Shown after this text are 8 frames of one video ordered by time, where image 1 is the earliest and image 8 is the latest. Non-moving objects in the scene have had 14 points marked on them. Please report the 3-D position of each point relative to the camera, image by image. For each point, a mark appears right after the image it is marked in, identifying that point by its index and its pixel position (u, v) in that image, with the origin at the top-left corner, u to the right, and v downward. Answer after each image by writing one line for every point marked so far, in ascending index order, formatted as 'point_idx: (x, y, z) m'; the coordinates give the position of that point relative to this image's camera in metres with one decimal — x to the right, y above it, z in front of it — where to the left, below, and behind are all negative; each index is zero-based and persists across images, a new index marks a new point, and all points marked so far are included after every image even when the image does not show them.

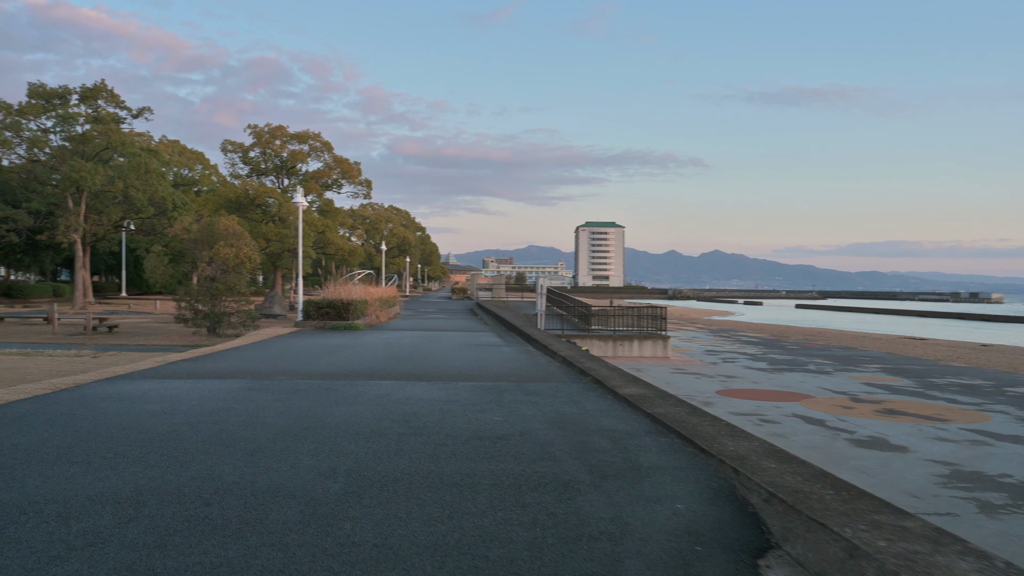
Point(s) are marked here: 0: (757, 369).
0: (+5.9, -2.0, +19.4) m
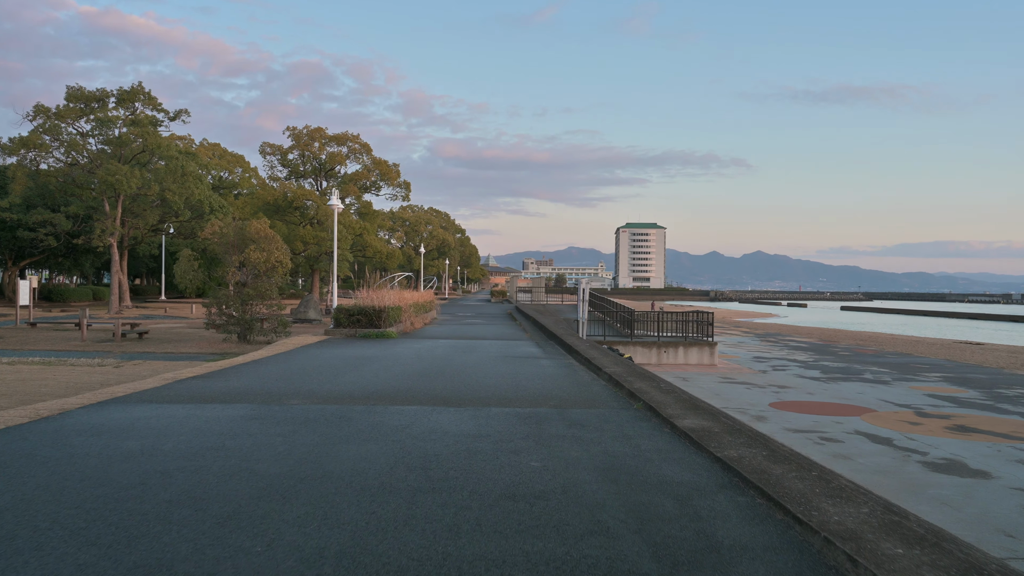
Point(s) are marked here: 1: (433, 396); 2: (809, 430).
0: (+6.8, -2.1, +18.3) m
1: (-0.6, -0.8, +6.2) m
2: (+4.0, -1.9, +10.9) m
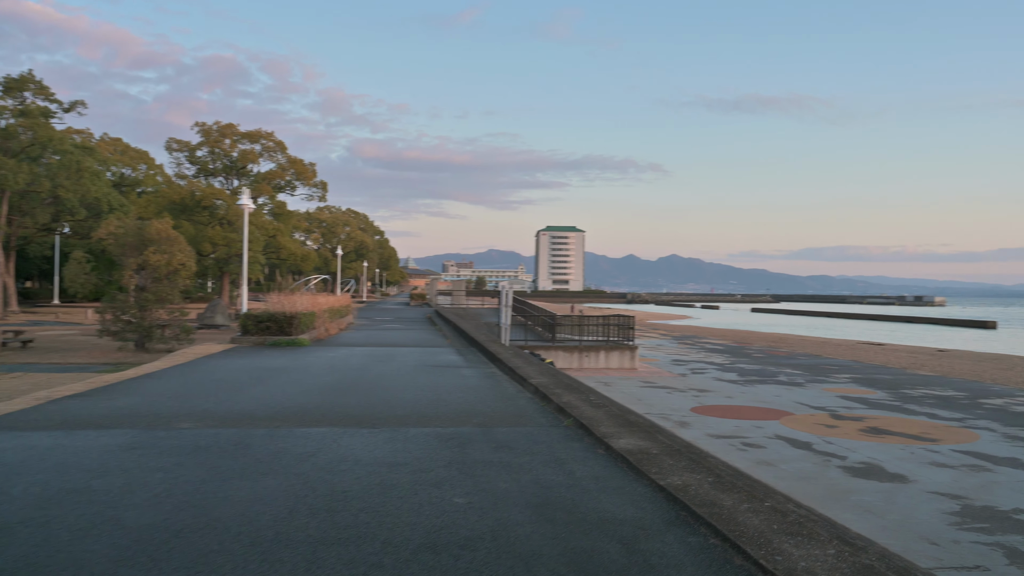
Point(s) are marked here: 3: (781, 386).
0: (+5.0, -2.2, +18.4) m
1: (-1.2, -0.9, +5.6) m
2: (+2.9, -1.9, +10.8) m
3: (+5.9, -2.1, +17.3) m
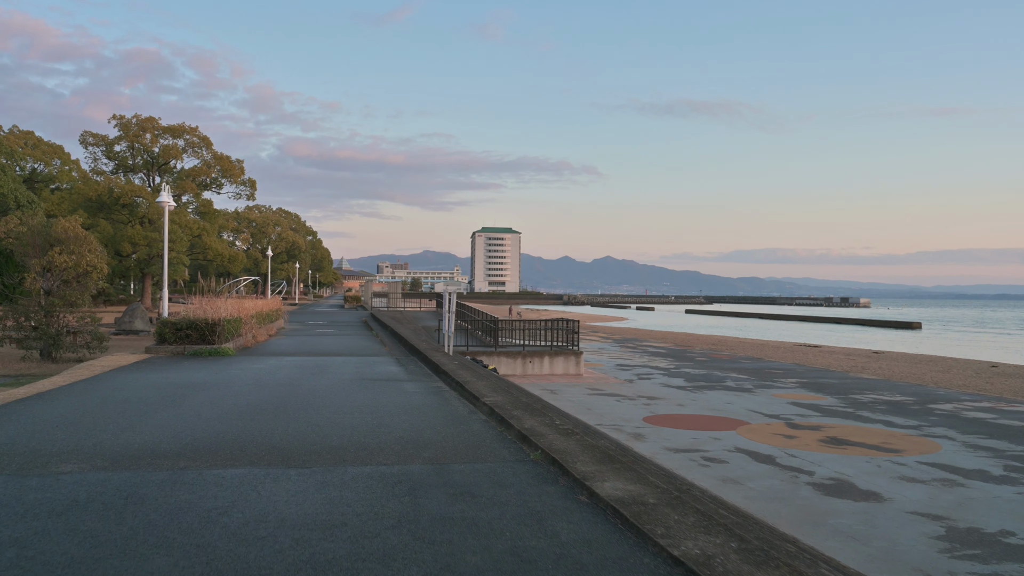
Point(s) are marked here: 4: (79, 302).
0: (+3.7, -2.2, +18.0) m
1: (-1.4, -0.9, +4.7) m
2: (+2.2, -2.0, +10.2) m
3: (+4.6, -2.2, +17.0) m
4: (-7.8, -0.3, +14.5) m
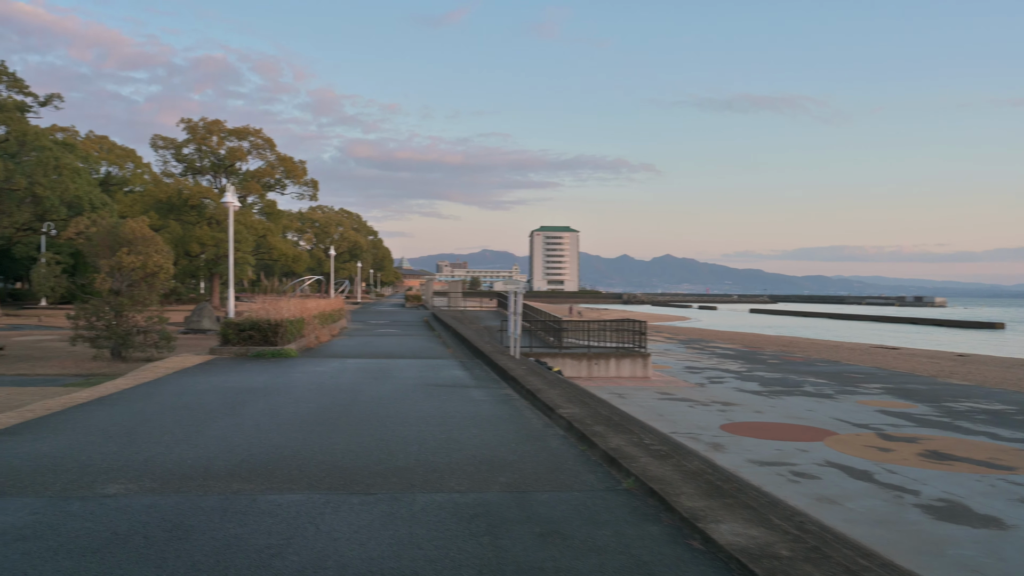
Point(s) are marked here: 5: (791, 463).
0: (+5.1, -2.2, +17.1) m
1: (-1.0, -1.0, +4.3) m
2: (+3.1, -2.0, +9.4) m
3: (+6.0, -2.2, +16.0) m
4: (-6.6, -0.3, +14.5) m
5: (+3.4, -2.1, +9.8) m
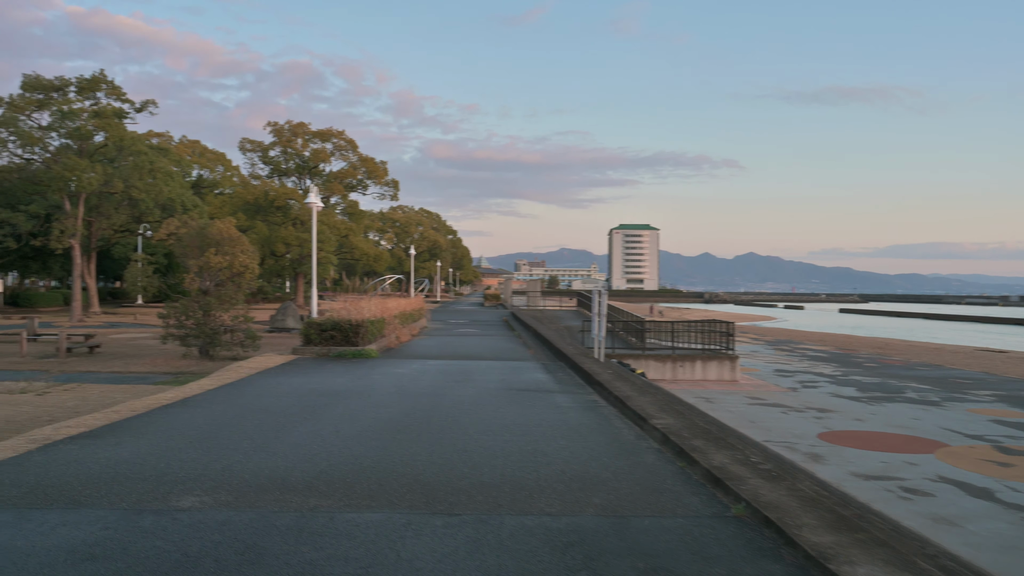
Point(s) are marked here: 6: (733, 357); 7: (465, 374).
0: (+6.8, -2.2, +16.2) m
1: (-0.5, -1.0, +4.0) m
2: (+4.0, -2.0, +8.8) m
3: (+7.6, -2.2, +15.0) m
4: (-5.1, -0.3, +14.7) m
5: (+4.4, -2.2, +9.1) m
6: (+5.0, -1.6, +18.2) m
7: (-0.6, -1.1, +9.9) m
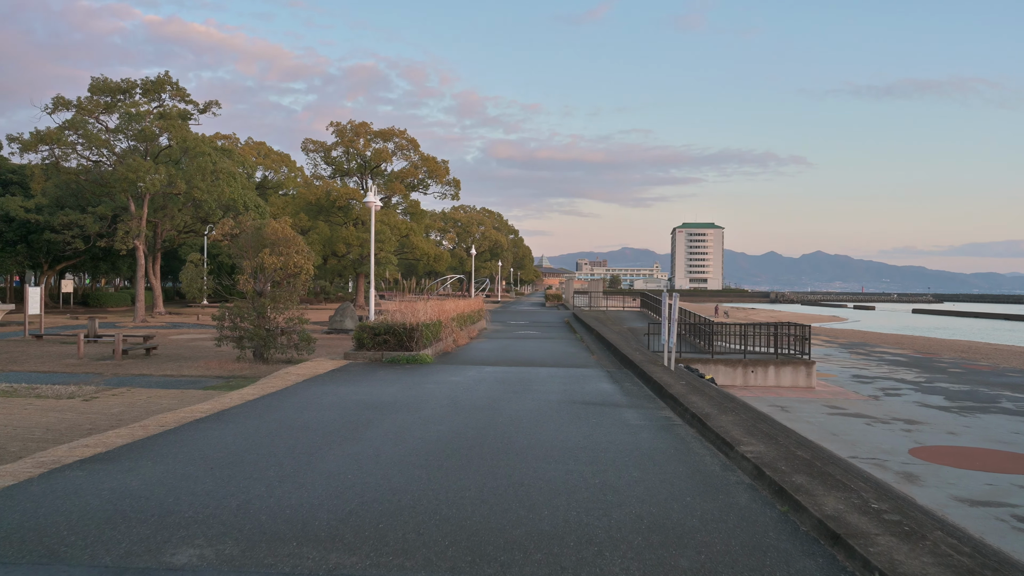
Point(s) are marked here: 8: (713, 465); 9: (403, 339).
0: (+7.9, -2.3, +14.9) m
1: (-0.2, -1.0, +3.3) m
2: (+4.6, -2.1, +7.7) m
3: (+8.7, -2.2, +13.7) m
4: (-4.0, -0.3, +14.3) m
5: (+5.0, -2.2, +8.0) m
6: (+6.4, -1.6, +17.0) m
7: (+0.1, -1.1, +9.2) m
8: (+1.2, -1.1, +4.9) m
9: (-1.6, -0.8, +12.0) m
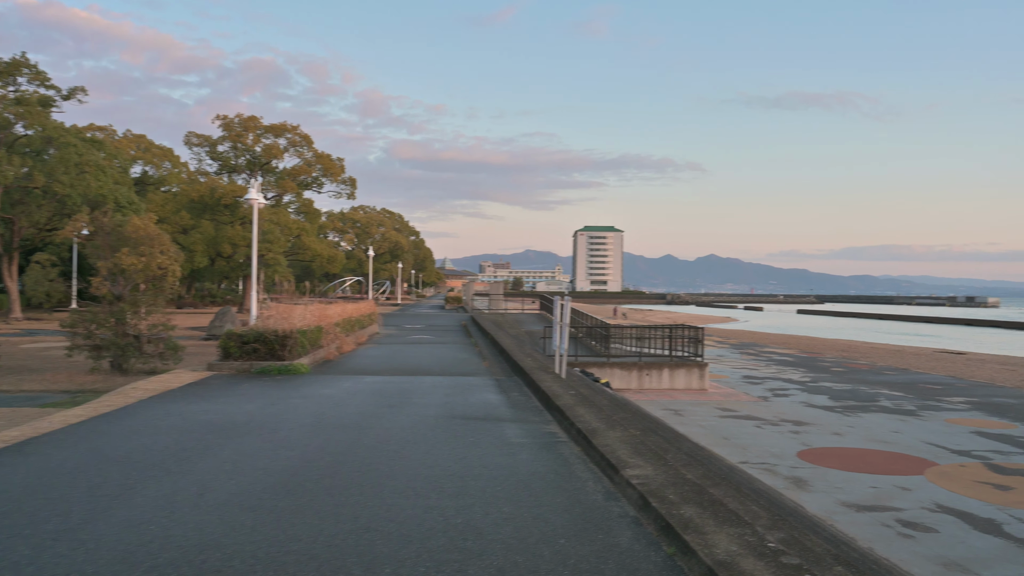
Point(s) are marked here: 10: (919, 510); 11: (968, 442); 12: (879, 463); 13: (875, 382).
0: (+5.9, -2.3, +15.1) m
1: (-0.8, -1.0, +2.6) m
2: (+3.5, -2.1, +7.5) m
3: (+6.8, -2.3, +14.0) m
4: (-5.9, -0.3, +13.1) m
5: (+3.9, -2.2, +7.9) m
6: (+4.1, -1.7, +17.0) m
7: (-1.1, -1.1, +8.4) m
8: (+0.4, -1.1, +4.3) m
9: (-3.2, -0.8, +11.0) m
10: (+3.9, -2.2, +7.3) m
11: (+6.6, -2.2, +11.3) m
12: (+4.7, -2.2, +10.1) m
13: (+9.0, -2.4, +19.5) m
